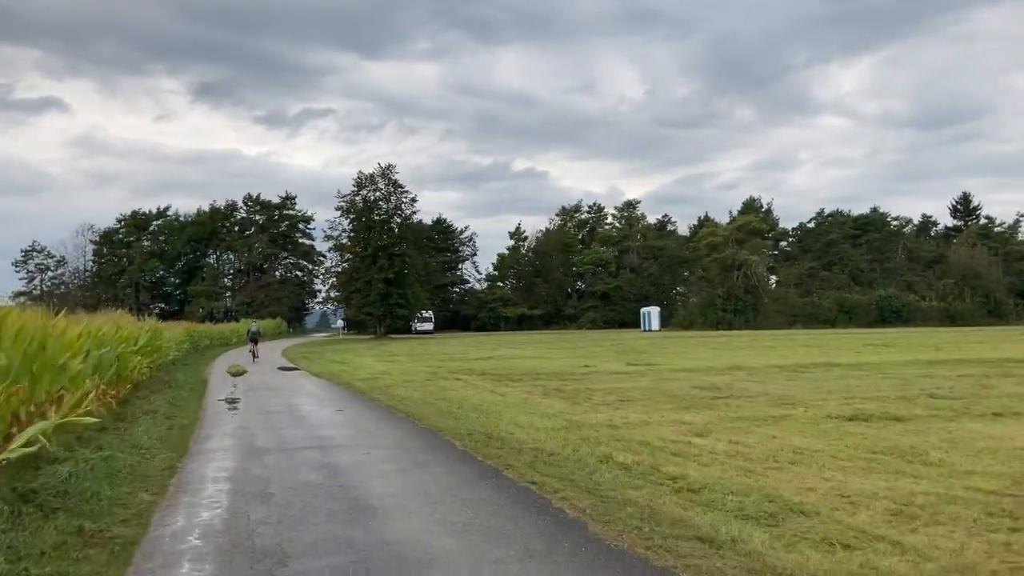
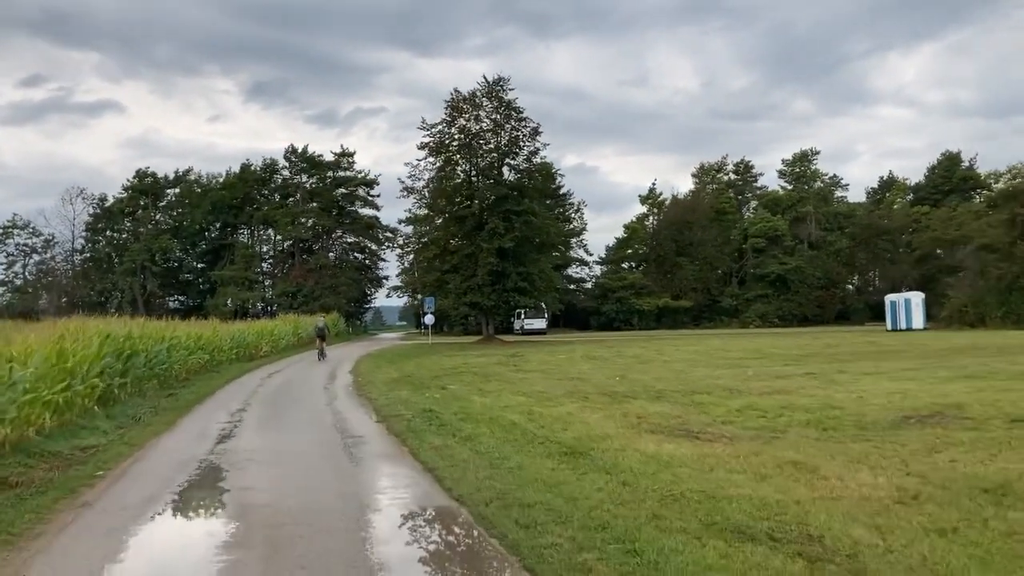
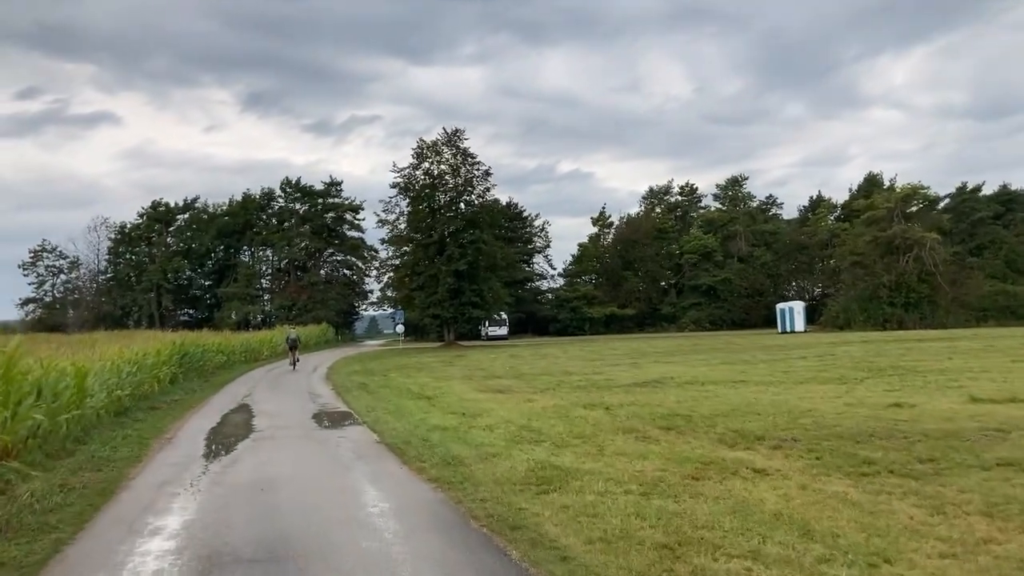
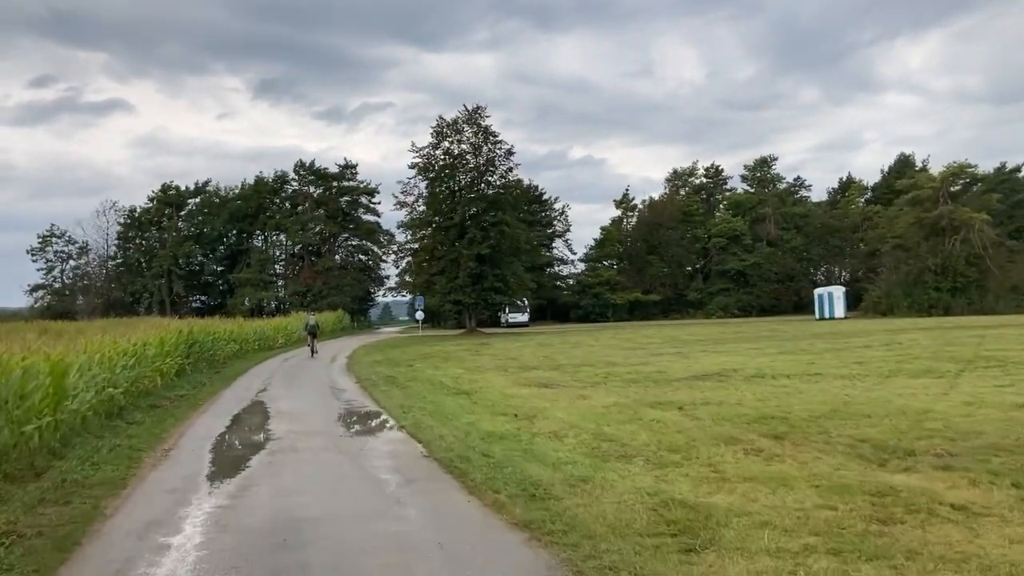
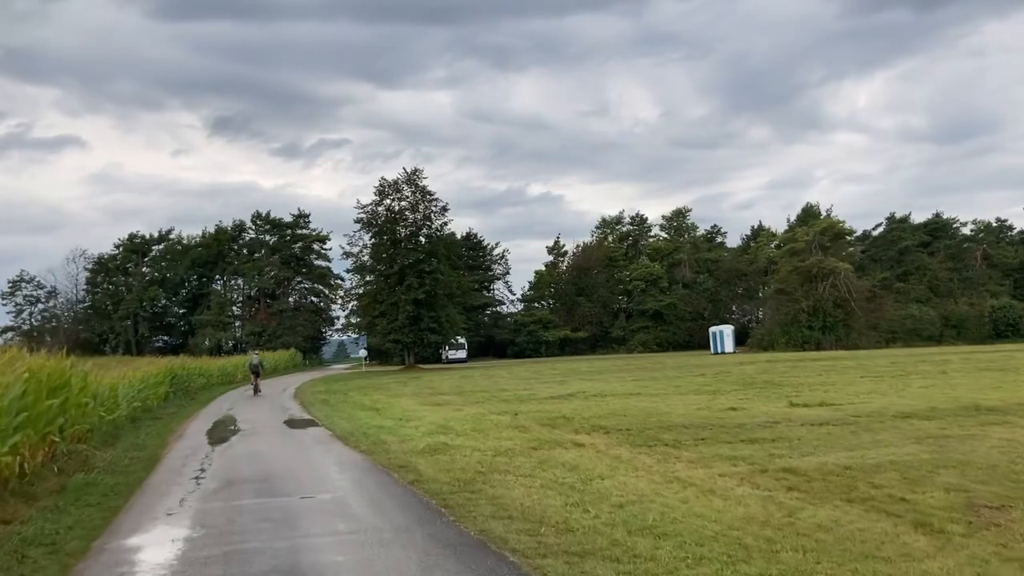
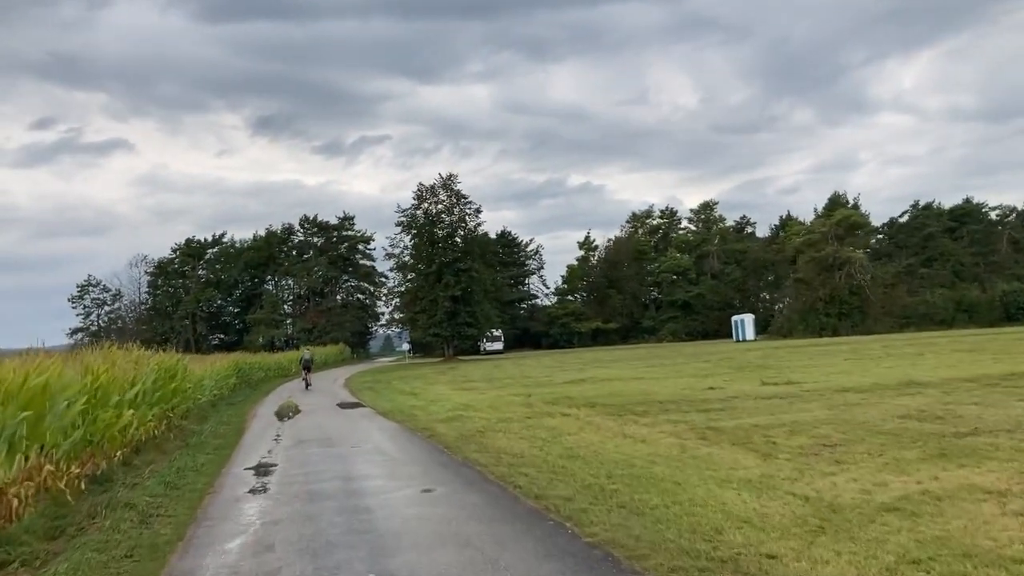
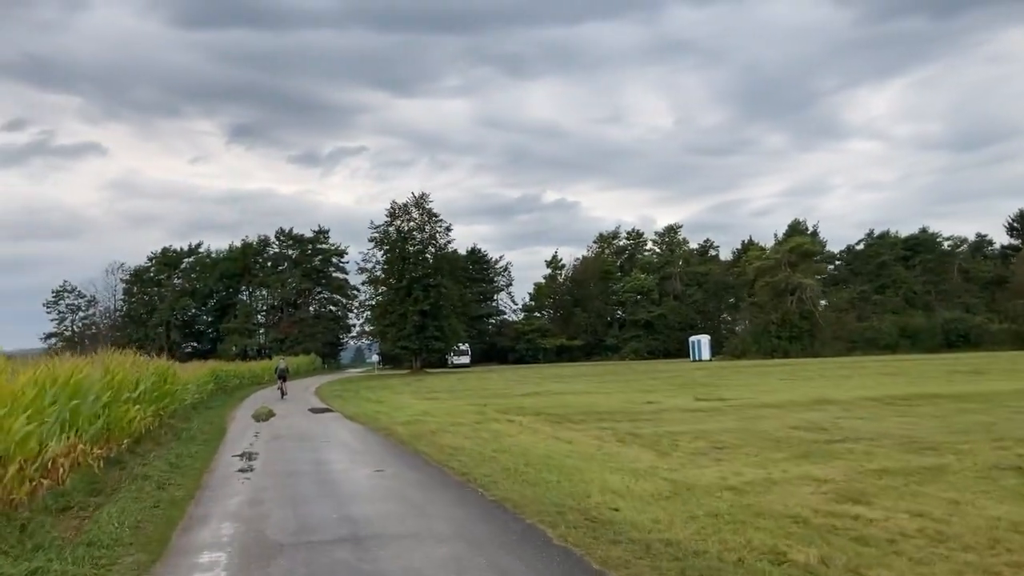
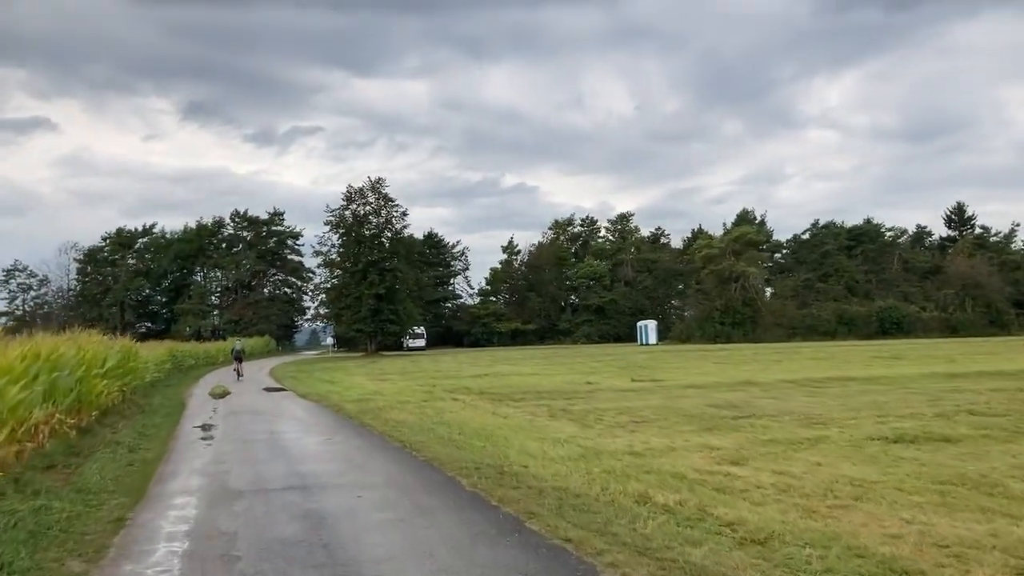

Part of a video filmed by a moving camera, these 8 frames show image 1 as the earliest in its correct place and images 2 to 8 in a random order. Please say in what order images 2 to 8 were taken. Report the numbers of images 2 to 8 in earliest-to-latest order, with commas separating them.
8, 7, 6, 5, 3, 4, 2
